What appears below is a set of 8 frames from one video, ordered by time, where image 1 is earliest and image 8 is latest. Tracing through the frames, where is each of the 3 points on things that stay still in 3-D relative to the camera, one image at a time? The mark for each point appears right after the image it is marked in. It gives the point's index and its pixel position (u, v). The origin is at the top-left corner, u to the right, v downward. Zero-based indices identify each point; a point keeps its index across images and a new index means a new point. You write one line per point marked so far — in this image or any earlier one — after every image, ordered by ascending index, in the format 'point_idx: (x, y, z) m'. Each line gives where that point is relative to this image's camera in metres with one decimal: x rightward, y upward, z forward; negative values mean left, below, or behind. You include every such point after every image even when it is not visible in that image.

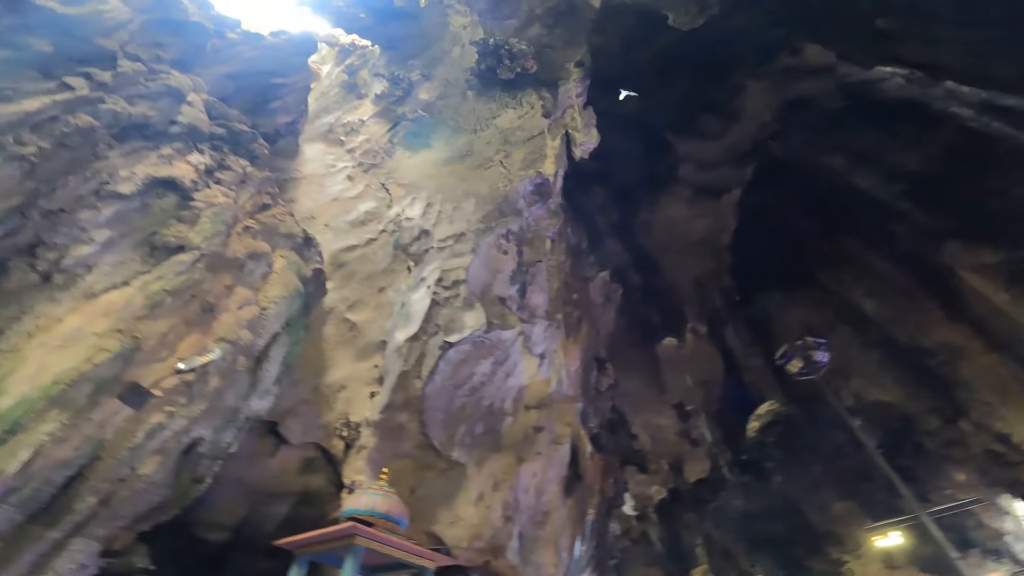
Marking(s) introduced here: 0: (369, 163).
0: (-1.4, +1.2, +7.1) m
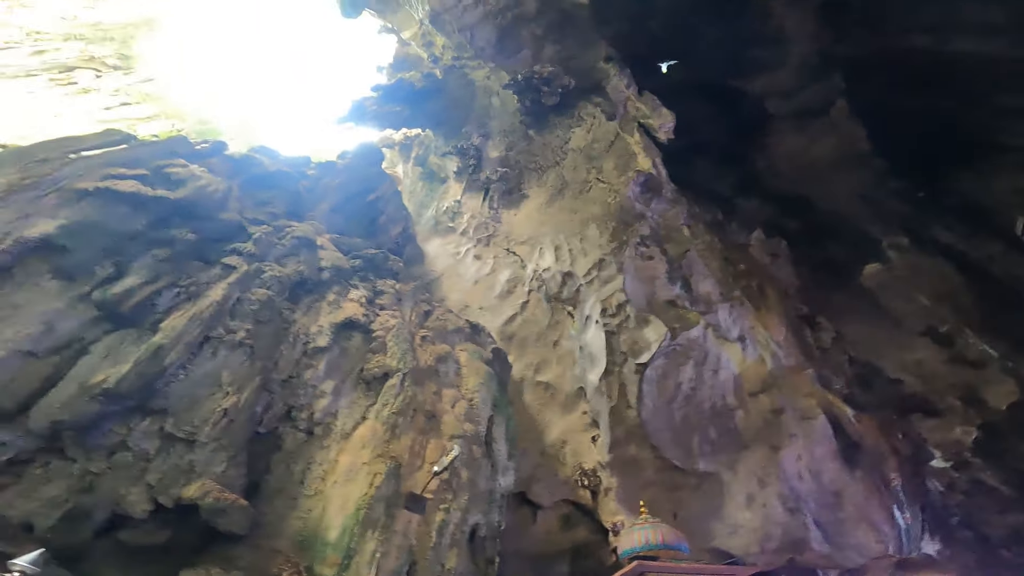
0: (-0.2, +0.5, +7.7) m
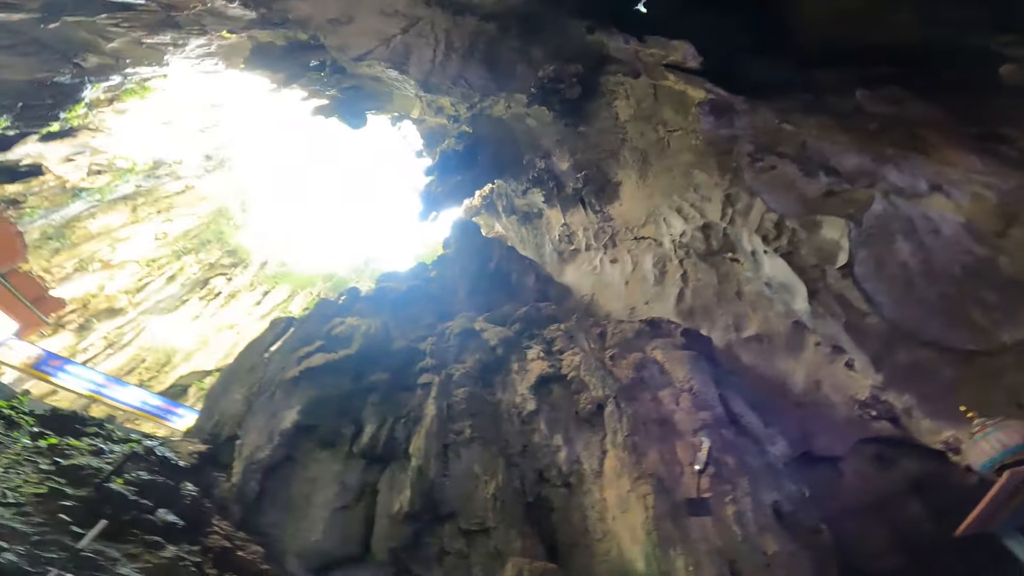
0: (+0.9, +0.5, +7.3) m
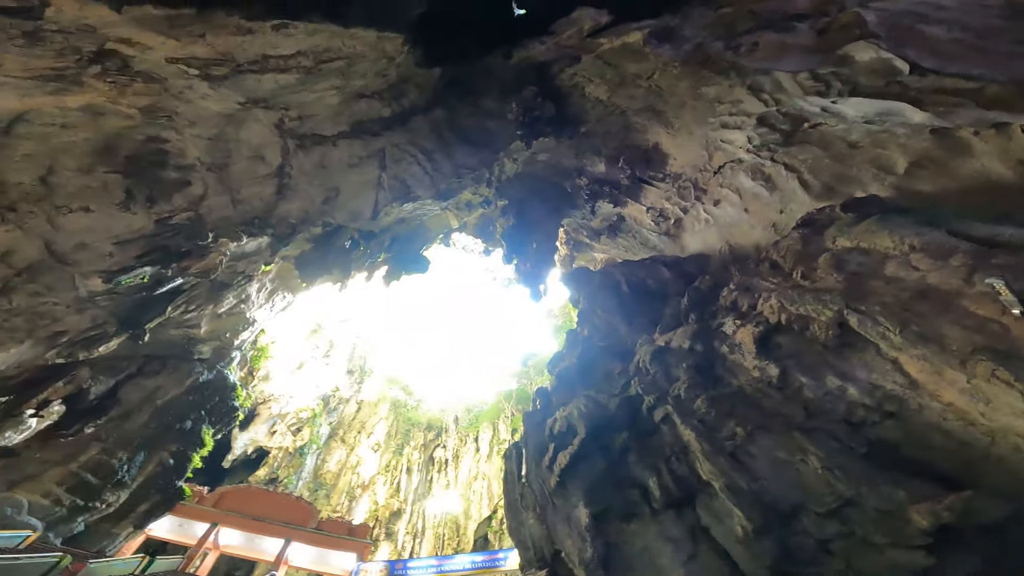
0: (+1.7, +0.9, +6.9) m
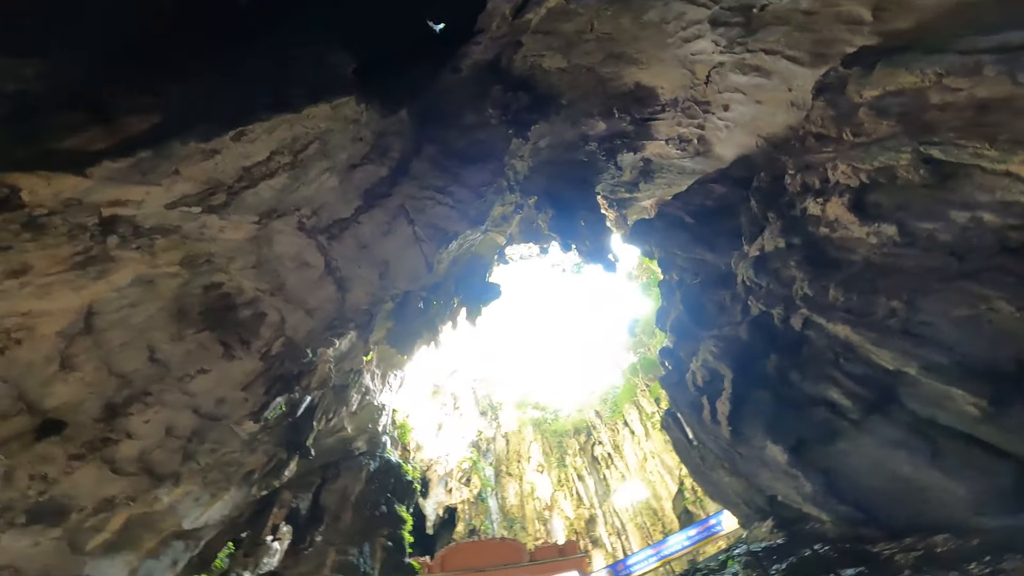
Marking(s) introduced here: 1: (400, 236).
0: (+1.8, +1.7, +6.9) m
1: (-0.9, +0.4, +6.2) m
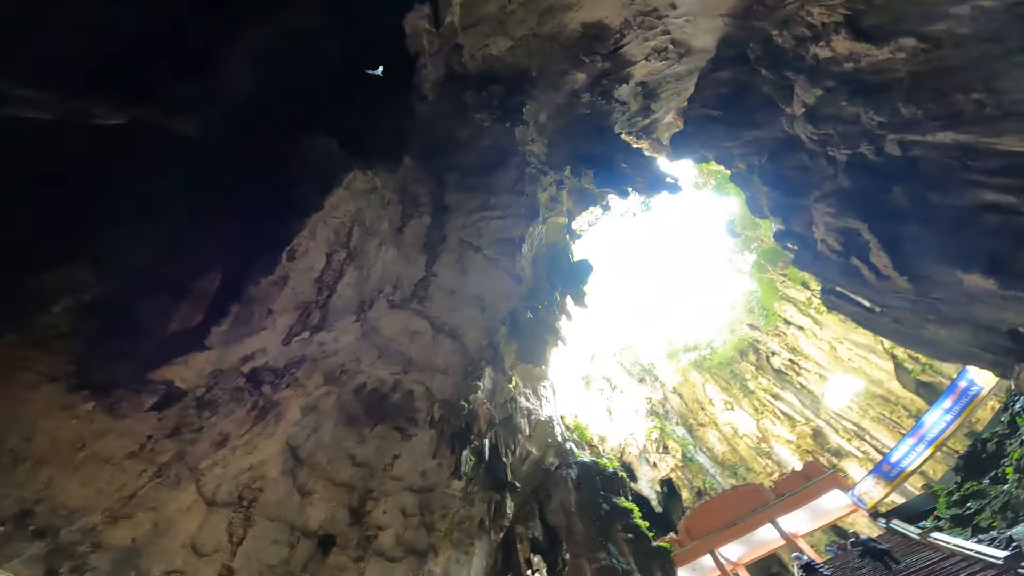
0: (+1.5, +2.6, +6.9) m
1: (-0.3, +0.2, +6.6) m
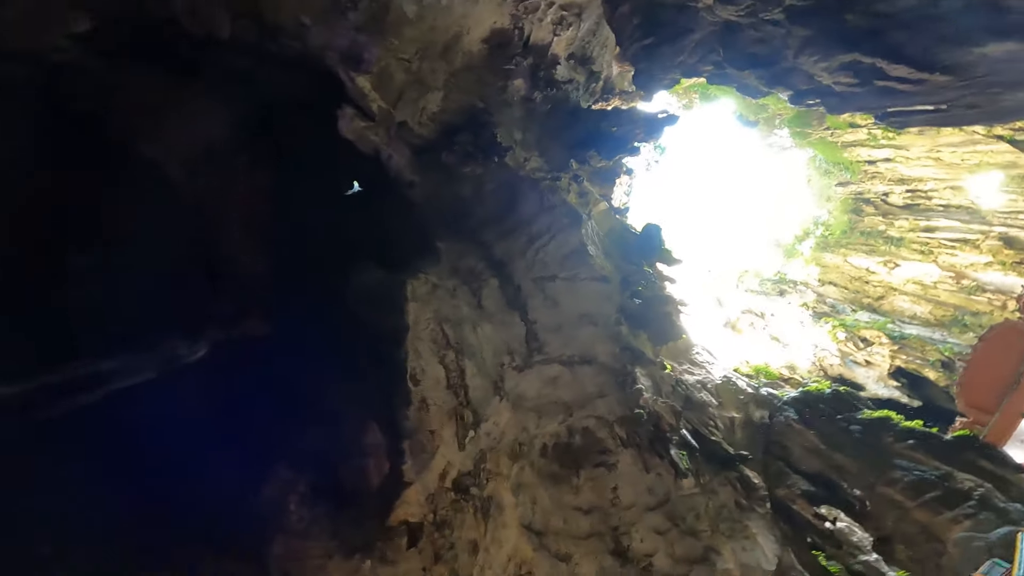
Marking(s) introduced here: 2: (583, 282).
0: (+0.5, +3.0, +7.3) m
1: (+0.4, 0.0, +6.8) m
2: (+0.6, 0.0, +7.0) m
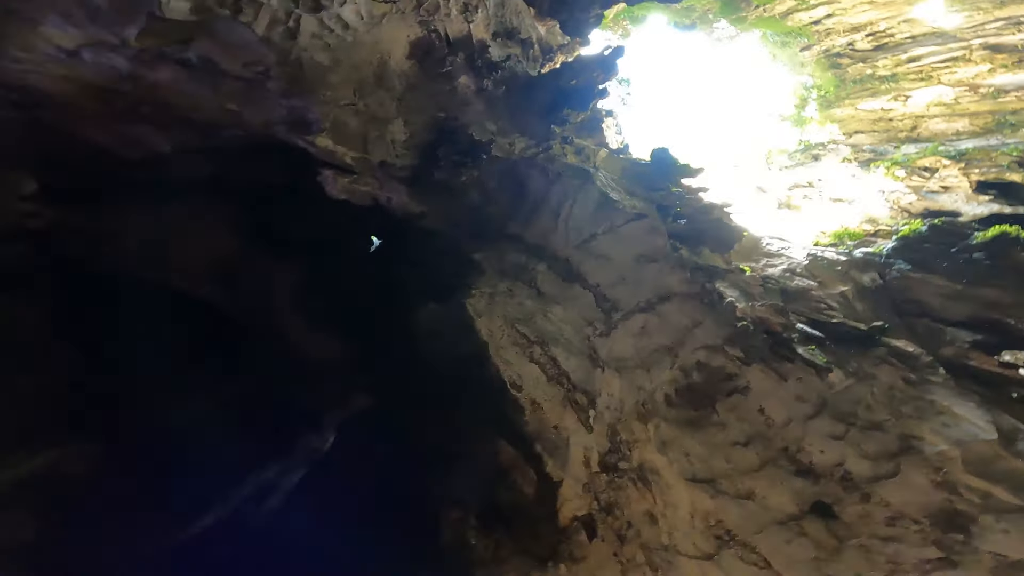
0: (-0.4, +3.1, +7.6) m
1: (+0.9, +0.4, +6.9) m
2: (+1.0, +0.5, +7.1) m
